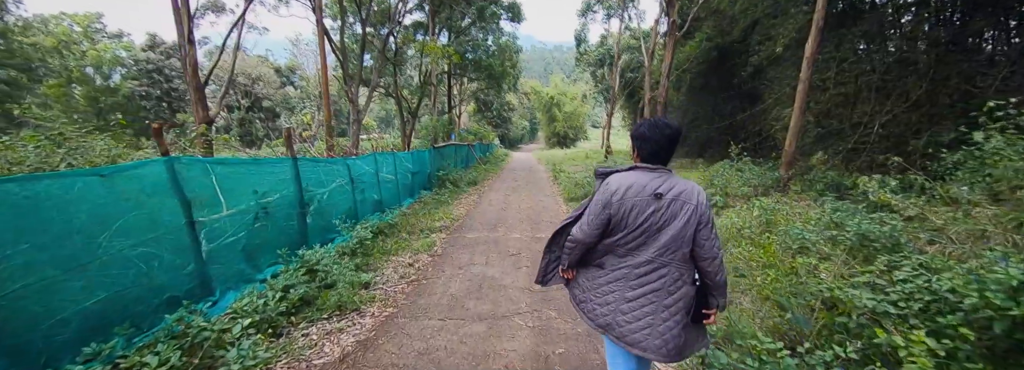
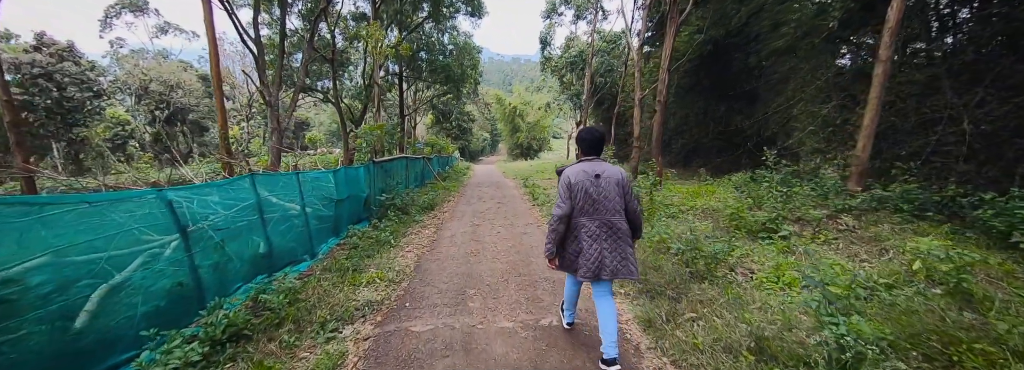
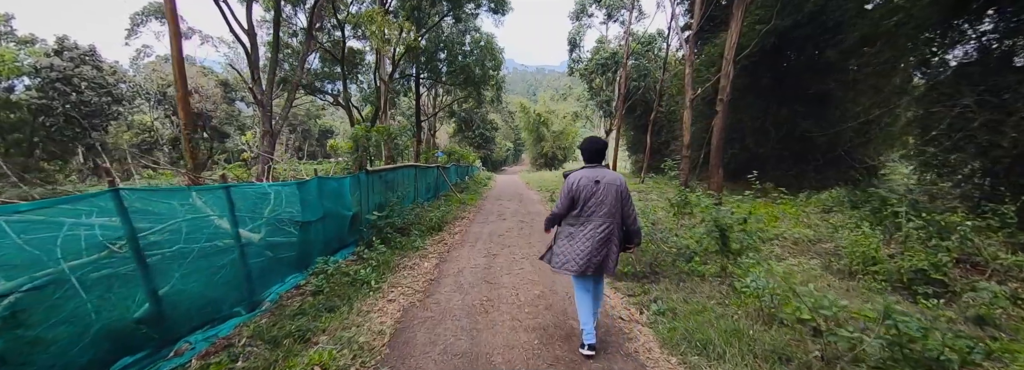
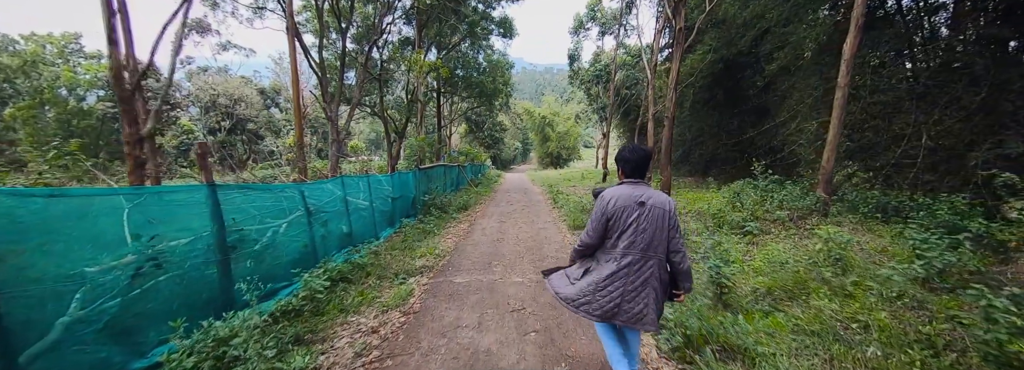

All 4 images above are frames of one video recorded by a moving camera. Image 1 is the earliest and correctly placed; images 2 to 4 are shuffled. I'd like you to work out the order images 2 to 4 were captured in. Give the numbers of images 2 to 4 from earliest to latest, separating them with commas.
4, 2, 3
